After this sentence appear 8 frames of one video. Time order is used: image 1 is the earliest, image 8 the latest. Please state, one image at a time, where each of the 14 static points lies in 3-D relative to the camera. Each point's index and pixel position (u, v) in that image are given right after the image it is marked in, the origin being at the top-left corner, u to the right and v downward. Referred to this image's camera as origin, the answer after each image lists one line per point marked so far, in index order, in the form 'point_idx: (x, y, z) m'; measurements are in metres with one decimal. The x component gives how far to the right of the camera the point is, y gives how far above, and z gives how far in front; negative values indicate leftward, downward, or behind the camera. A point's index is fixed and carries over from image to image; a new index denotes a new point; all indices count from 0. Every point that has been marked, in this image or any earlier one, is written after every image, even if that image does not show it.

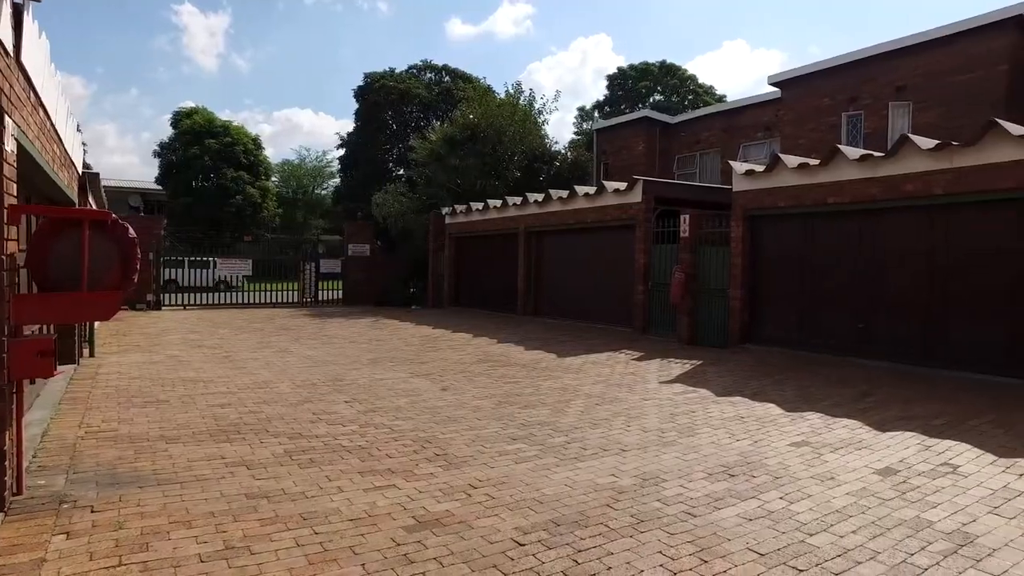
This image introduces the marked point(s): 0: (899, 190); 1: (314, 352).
0: (+5.3, +1.4, +9.5) m
1: (-3.6, -1.2, +12.6) m
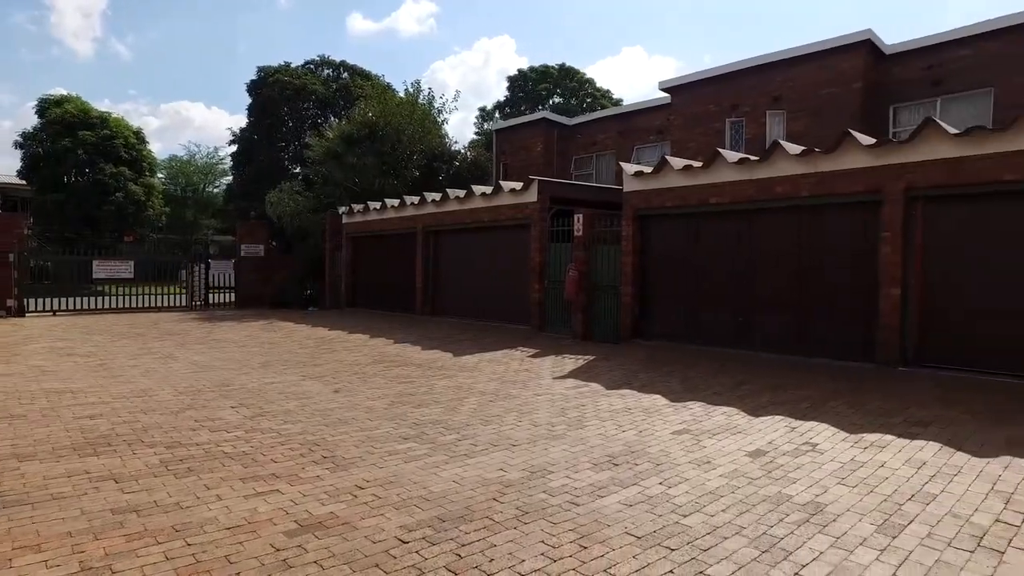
0: (+3.8, +1.4, +10.2) m
1: (-5.4, -1.2, +11.9) m
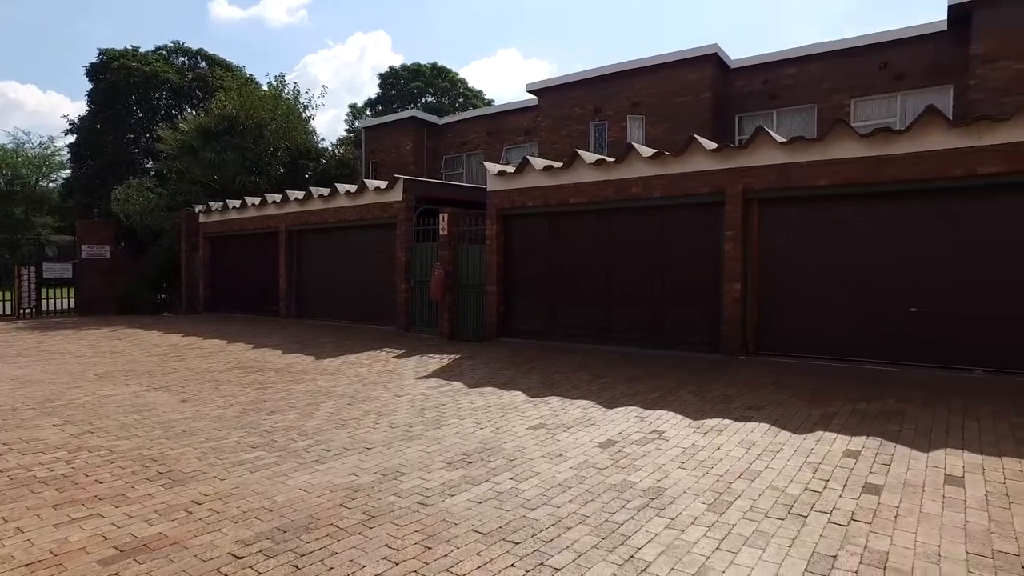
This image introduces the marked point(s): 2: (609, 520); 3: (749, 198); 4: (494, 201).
0: (+1.7, +1.5, +10.6) m
1: (-7.6, -1.3, +10.8) m
2: (+0.6, -1.4, +4.1) m
3: (+3.3, +1.2, +9.6) m
4: (-0.3, +1.6, +12.4) m
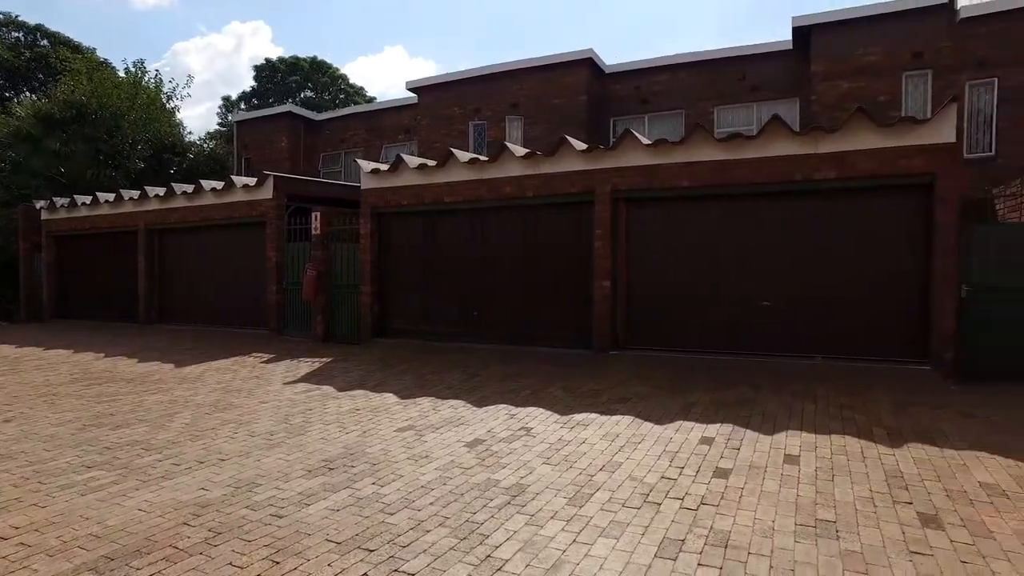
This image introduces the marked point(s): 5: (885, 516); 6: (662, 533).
0: (-0.2, +1.5, +10.7) m
1: (-9.4, -1.4, +9.3) m
2: (-0.2, -1.4, +4.0) m
3: (+1.5, +1.3, +9.9) m
4: (-2.5, +1.6, +12.1) m
5: (+2.2, -1.4, +4.2) m
6: (+0.9, -1.4, +3.9) m
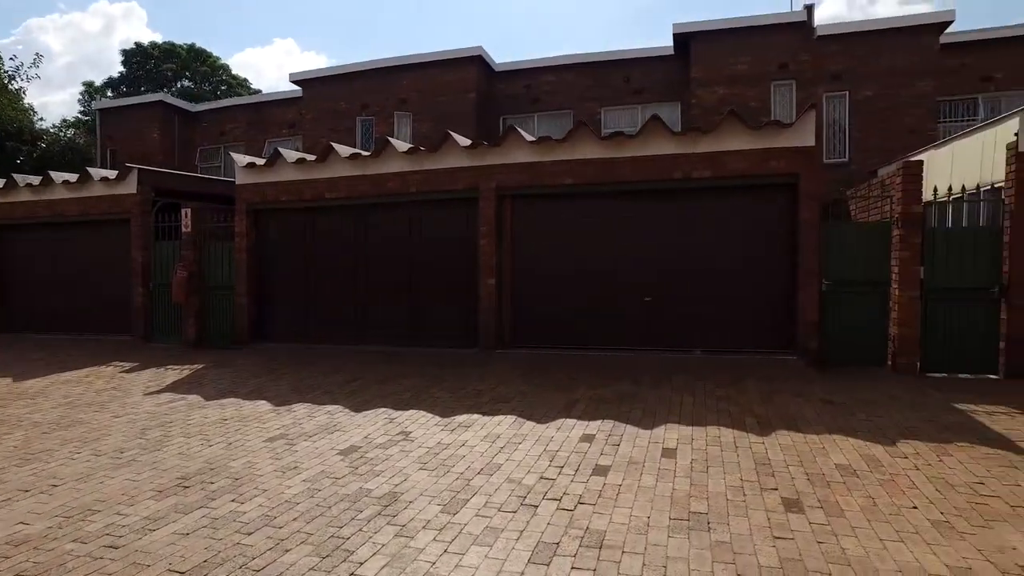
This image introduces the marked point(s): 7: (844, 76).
0: (-1.9, +1.5, +10.4) m
1: (-10.8, -1.5, +7.6) m
2: (-1.0, -1.3, +3.8) m
3: (-0.1, +1.3, +9.8) m
4: (-4.5, +1.5, +11.4) m
5: (+1.5, -1.3, +4.2) m
6: (+0.1, -1.4, +3.8) m
7: (+7.2, +4.6, +15.0) m
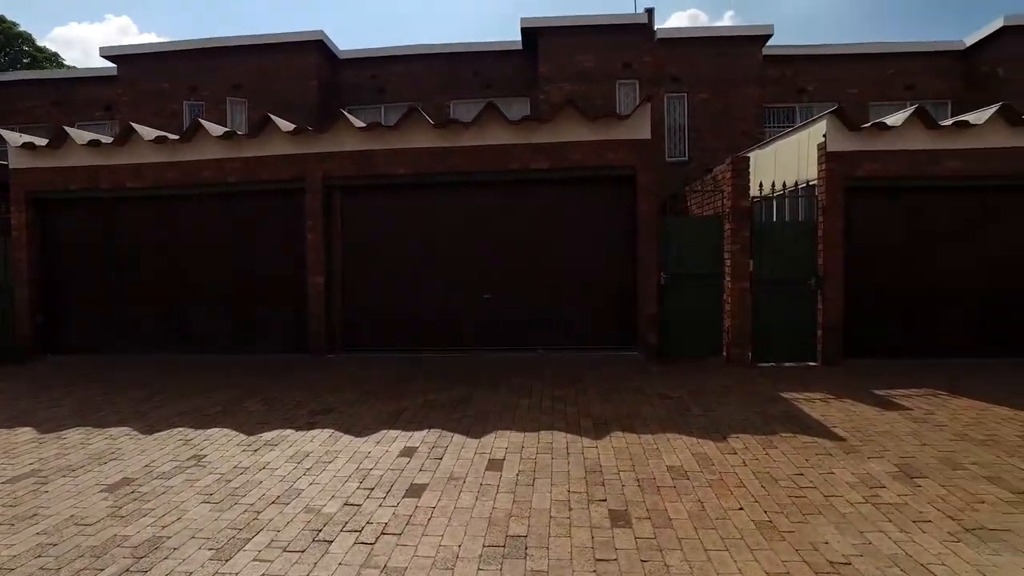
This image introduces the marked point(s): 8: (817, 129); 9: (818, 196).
0: (-4.2, +1.5, +9.2) m
1: (-12.3, -1.6, +4.8) m
2: (-1.9, -1.3, +2.9) m
3: (-2.3, +1.3, +9.0) m
4: (-6.9, +1.5, +9.7) m
5: (+0.4, -1.3, +3.9) m
6: (-0.9, -1.4, +3.2) m
7: (+3.8, +4.7, +15.5) m
8: (+3.8, +2.0, +8.6) m
9: (+3.8, +1.1, +8.5) m
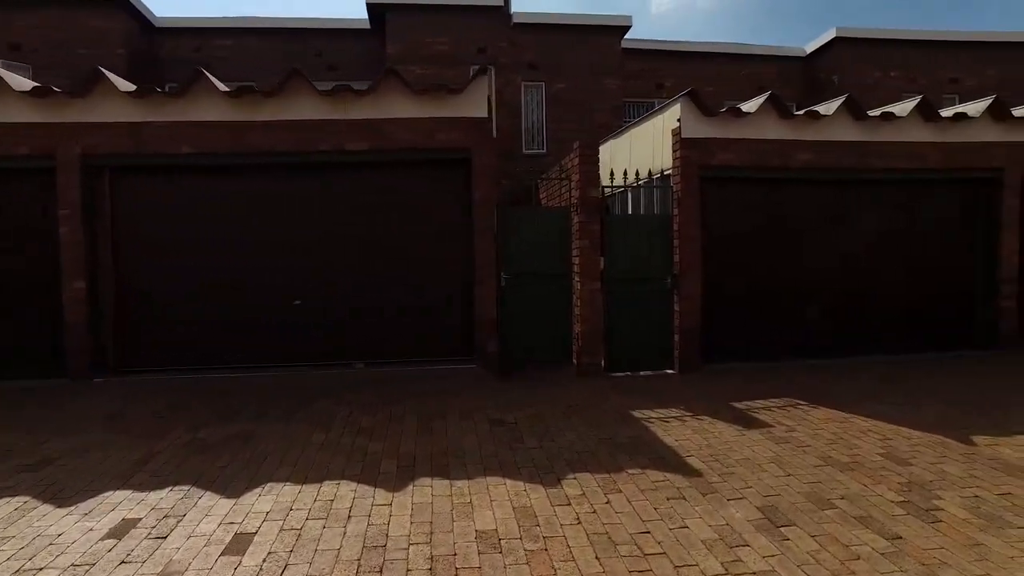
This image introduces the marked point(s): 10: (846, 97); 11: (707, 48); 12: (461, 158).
0: (-6.2, +1.4, +7.0) m
1: (-13.3, -1.8, +1.3) m
2: (-2.8, -1.4, +1.2) m
3: (-4.3, +1.3, +7.1) m
4: (-8.9, +1.4, +7.1) m
5: (-0.7, -1.3, +2.6) m
6: (-1.8, -1.4, +1.7) m
7: (+0.6, +4.7, +14.7) m
8: (+1.8, +2.0, +7.8) m
9: (+1.8, +1.1, +7.7) m
10: (+3.9, +2.2, +8.1) m
11: (+4.5, +5.5, +15.9) m
12: (-0.5, +1.4, +7.3) m
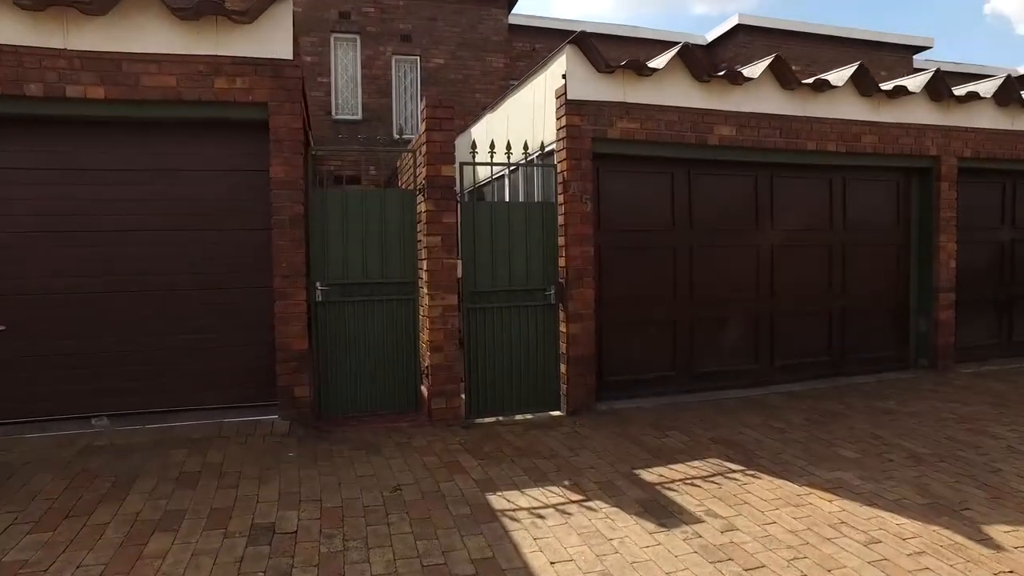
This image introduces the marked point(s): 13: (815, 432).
0: (-7.4, +1.3, +3.9) m
1: (-13.7, -1.9, -2.8) m
2: (-3.3, -1.5, -1.3) m
3: (-5.6, +1.1, +4.3) m
4: (-10.1, +1.2, +3.6) m
5: (-1.4, -1.4, +0.3) m
6: (-2.3, -1.5, -0.7) m
7: (-1.8, +4.5, +12.5) m
8: (+0.4, +1.9, +5.9) m
9: (+0.4, +1.0, +5.8) m
10: (+2.4, +2.1, +6.4) m
11: (+1.9, +5.4, +14.3) m
12: (-1.8, +1.3, +5.0) m
13: (+2.3, -1.1, +5.3) m
